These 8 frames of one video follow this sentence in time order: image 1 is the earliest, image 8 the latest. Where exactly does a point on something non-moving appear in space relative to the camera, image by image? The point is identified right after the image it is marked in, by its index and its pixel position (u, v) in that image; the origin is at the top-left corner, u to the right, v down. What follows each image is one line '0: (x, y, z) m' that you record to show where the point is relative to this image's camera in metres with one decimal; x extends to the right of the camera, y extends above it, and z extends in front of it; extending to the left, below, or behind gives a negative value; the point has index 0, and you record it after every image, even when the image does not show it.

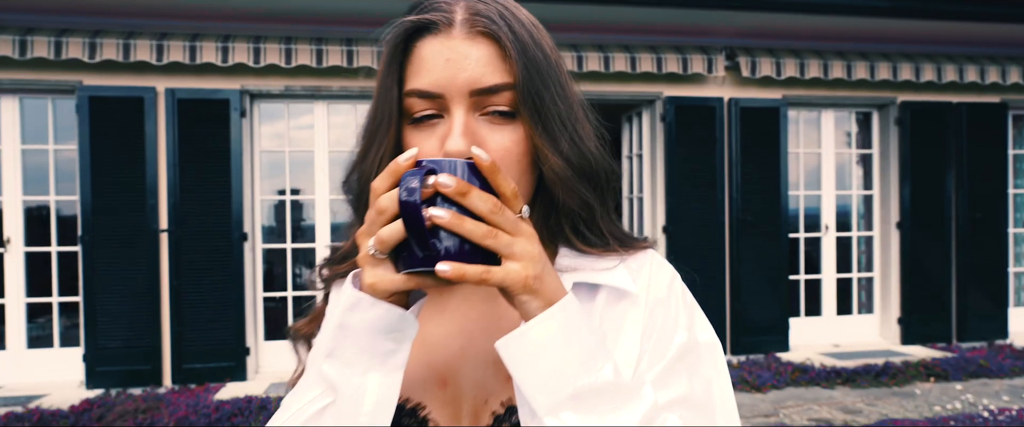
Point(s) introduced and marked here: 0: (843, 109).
0: (+2.8, +0.9, +6.2) m
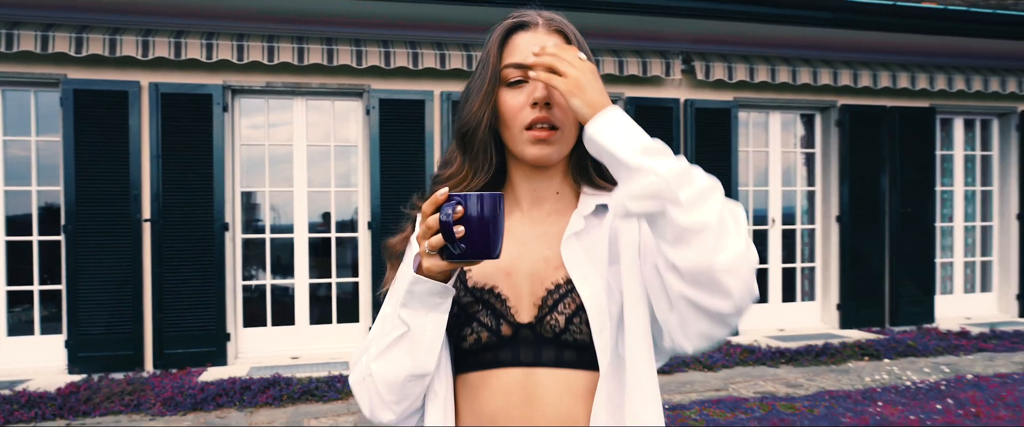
0: (+2.6, +0.9, +6.6) m
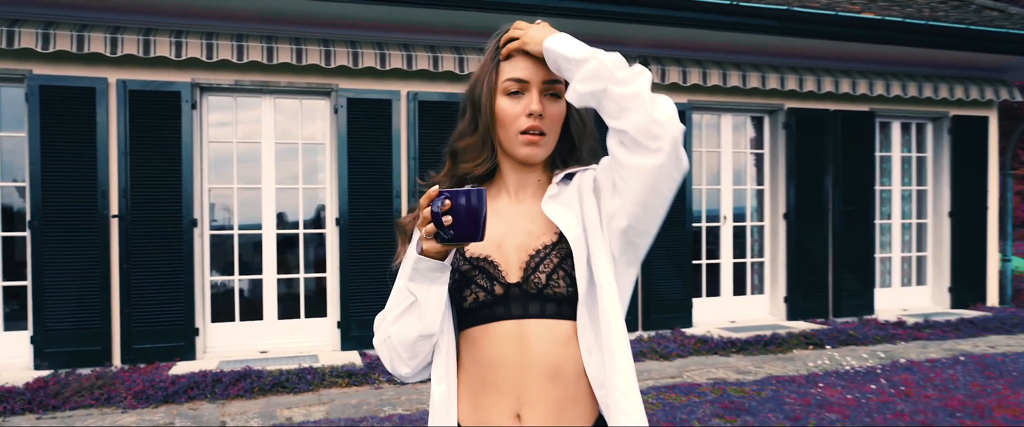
0: (+2.2, +1.0, +7.0) m
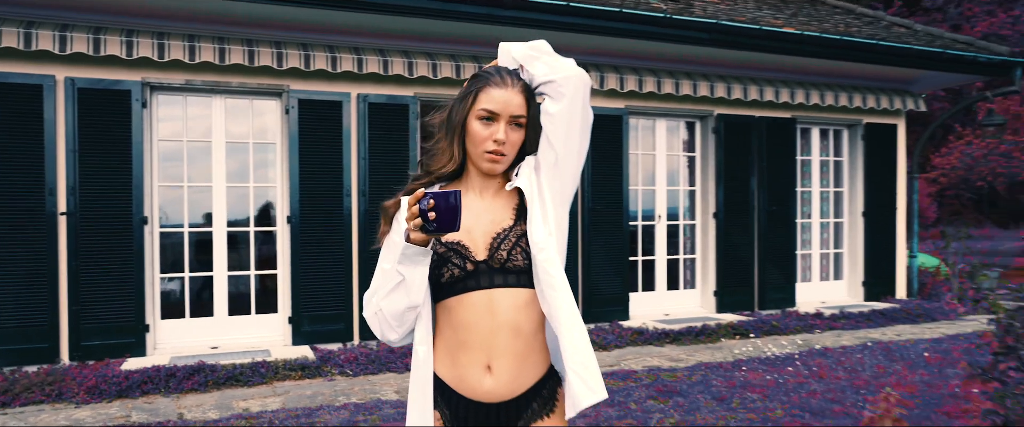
0: (+1.7, +1.0, +7.4) m
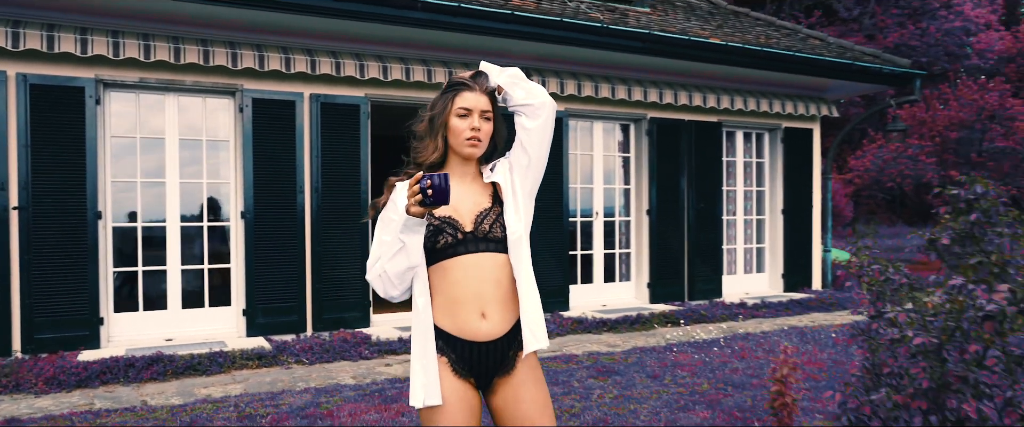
0: (+1.1, +1.0, +7.9) m
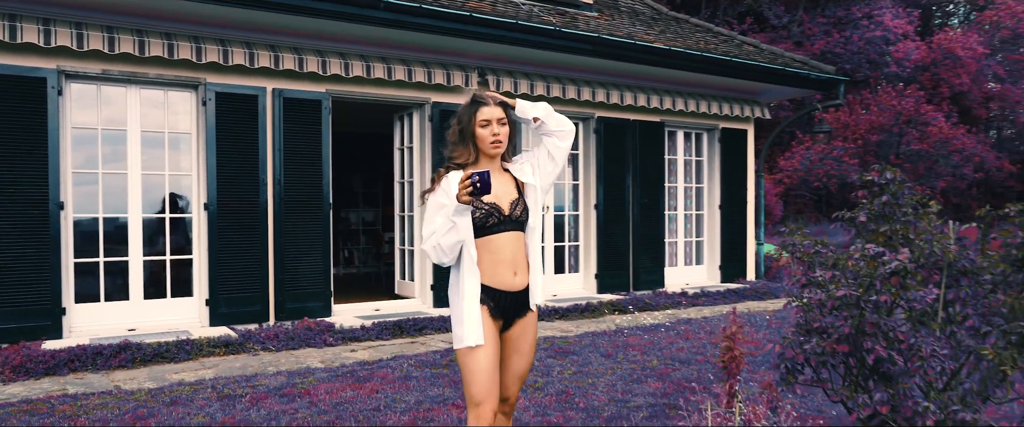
0: (+0.5, +1.1, +8.2) m
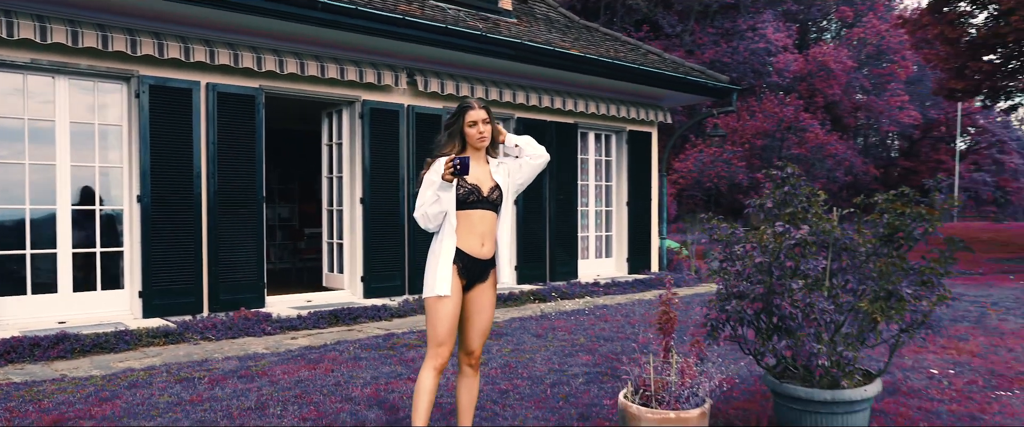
0: (-0.4, +1.1, +8.6) m
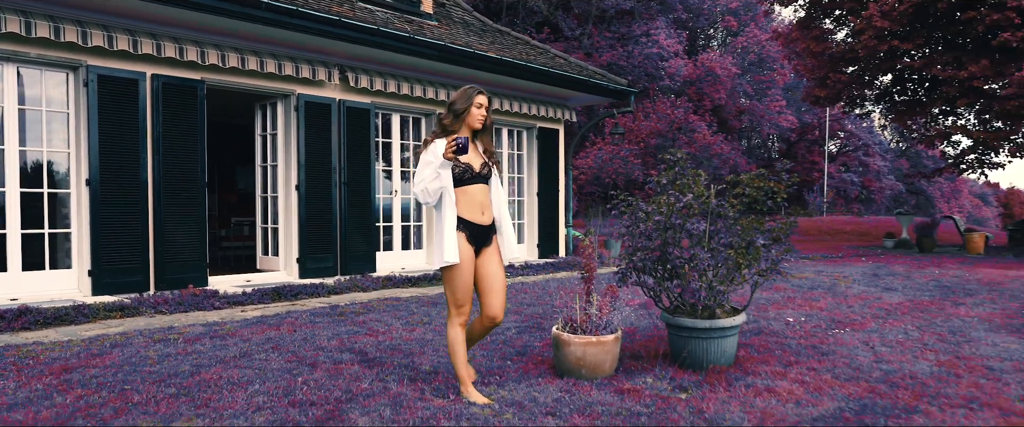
0: (-1.4, +1.3, +9.3) m
